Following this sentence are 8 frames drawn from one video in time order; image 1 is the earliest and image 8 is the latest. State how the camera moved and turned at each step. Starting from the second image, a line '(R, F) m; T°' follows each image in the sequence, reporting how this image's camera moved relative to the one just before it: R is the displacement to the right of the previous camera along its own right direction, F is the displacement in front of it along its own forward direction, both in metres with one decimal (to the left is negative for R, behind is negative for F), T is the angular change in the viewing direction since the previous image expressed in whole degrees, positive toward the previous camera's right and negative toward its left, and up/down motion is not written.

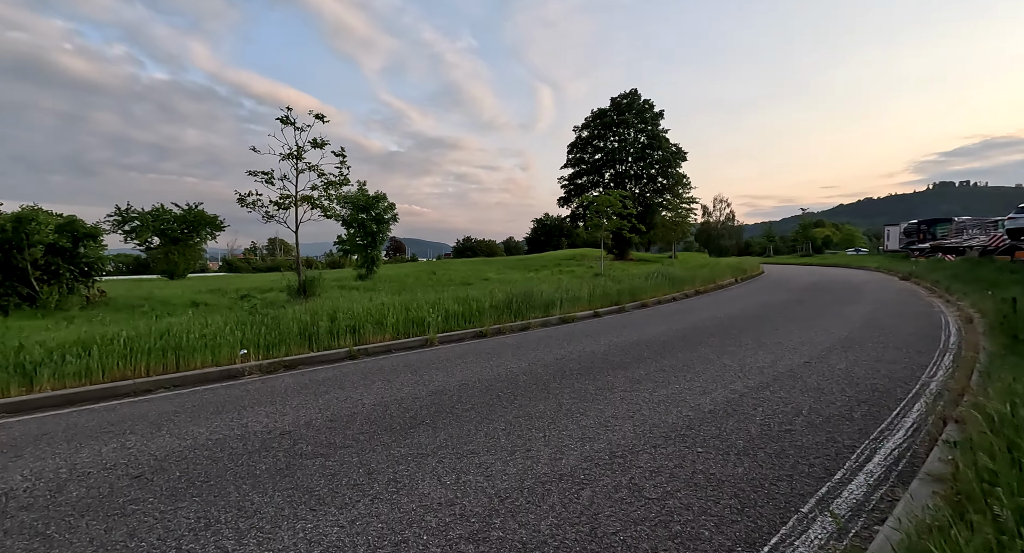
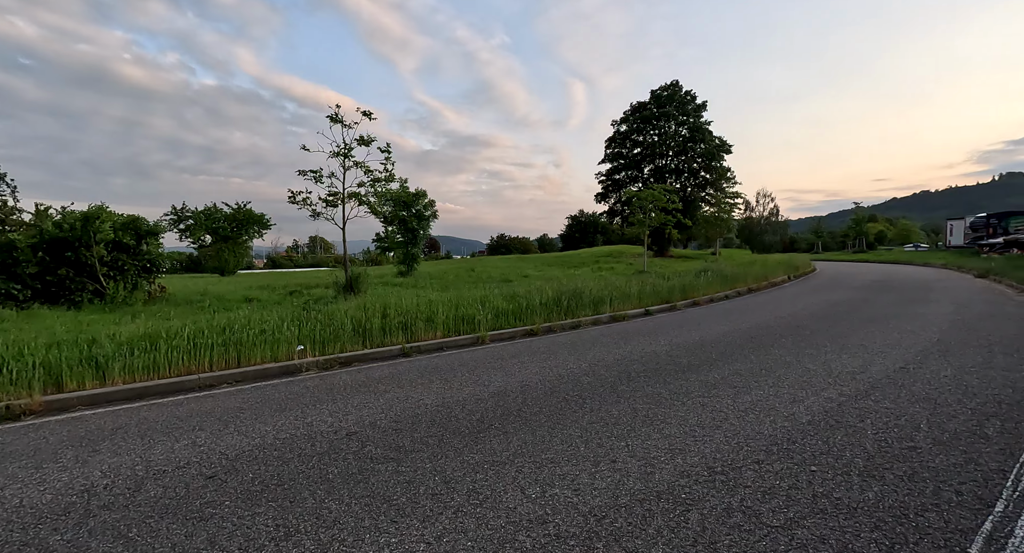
(-0.3, +0.3) m; -4°
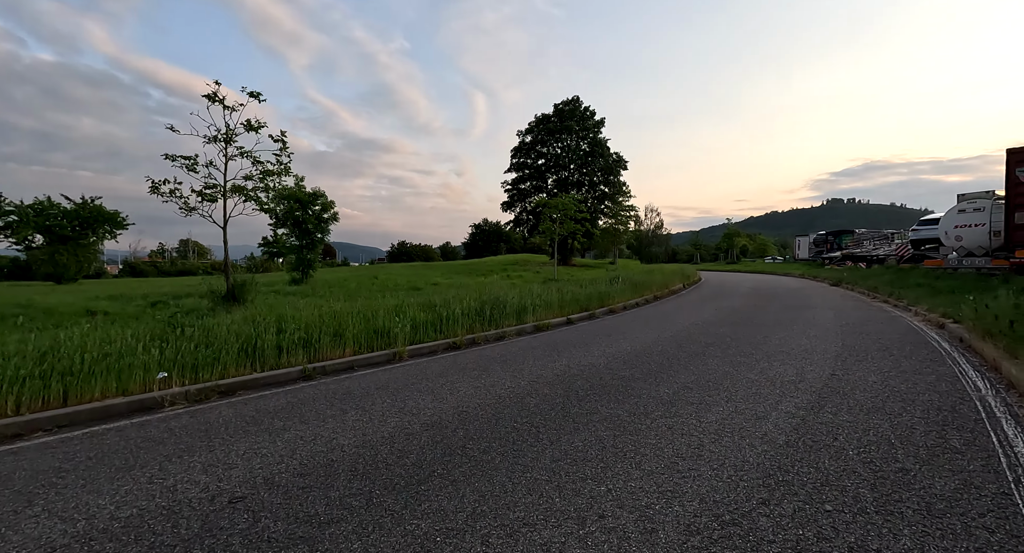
(-0.3, +0.9) m; +11°
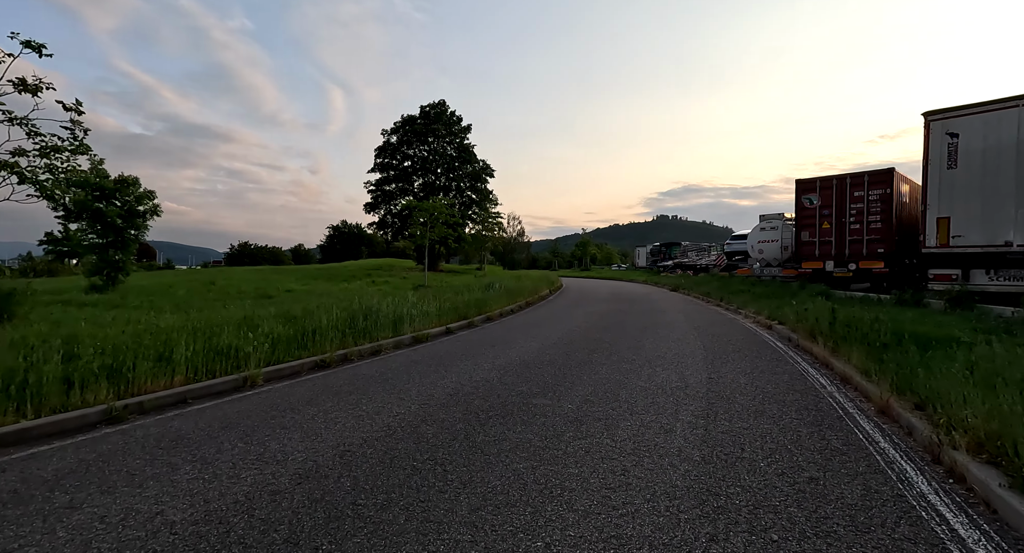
(-0.3, +0.6) m; +16°
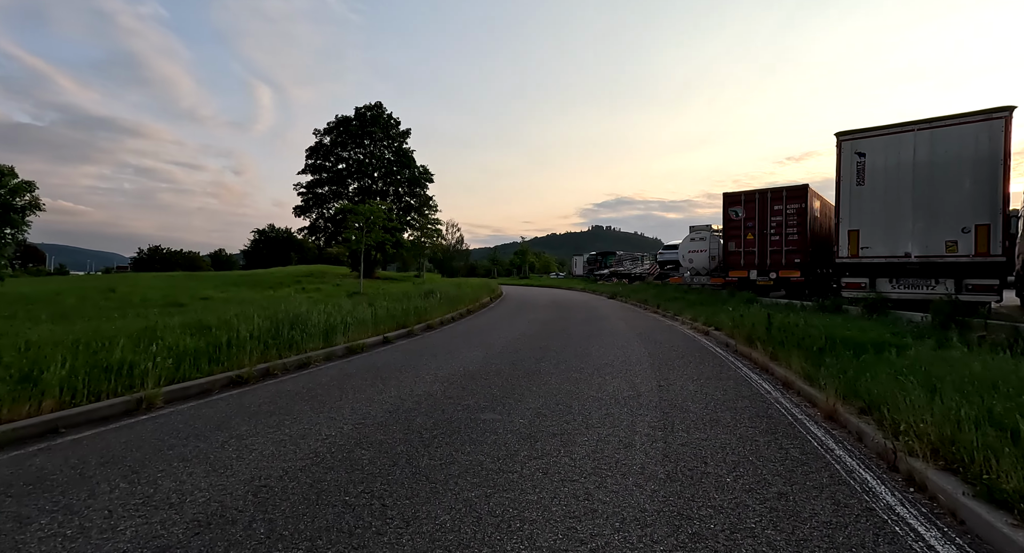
(-0.1, +0.4) m; +7°
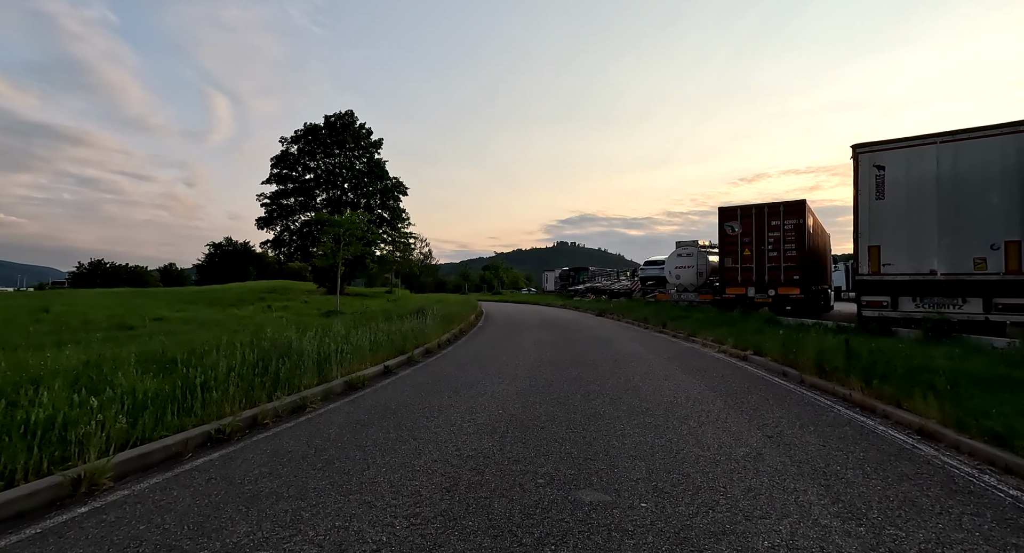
(-1.1, +1.5) m; +4°
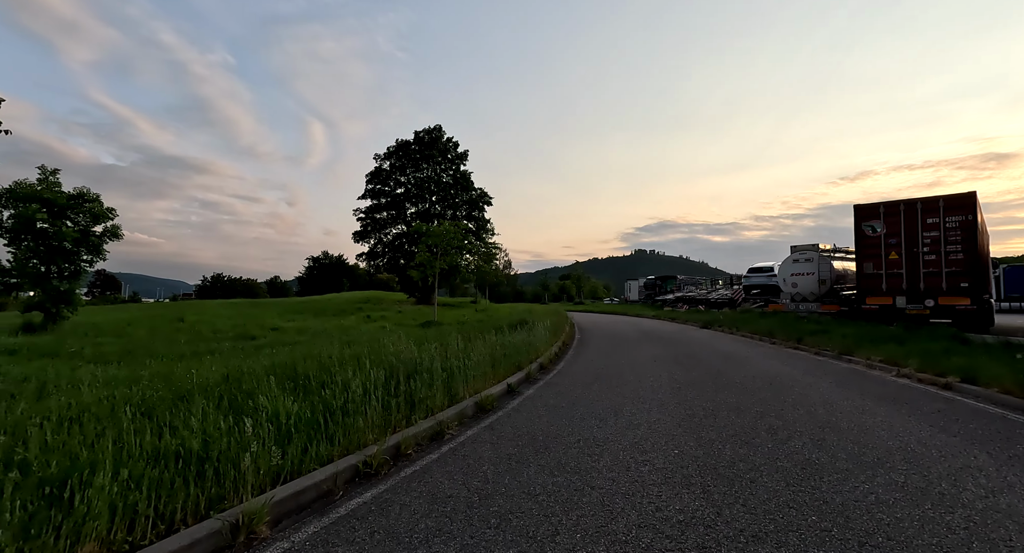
(-1.1, +1.0) m; -9°
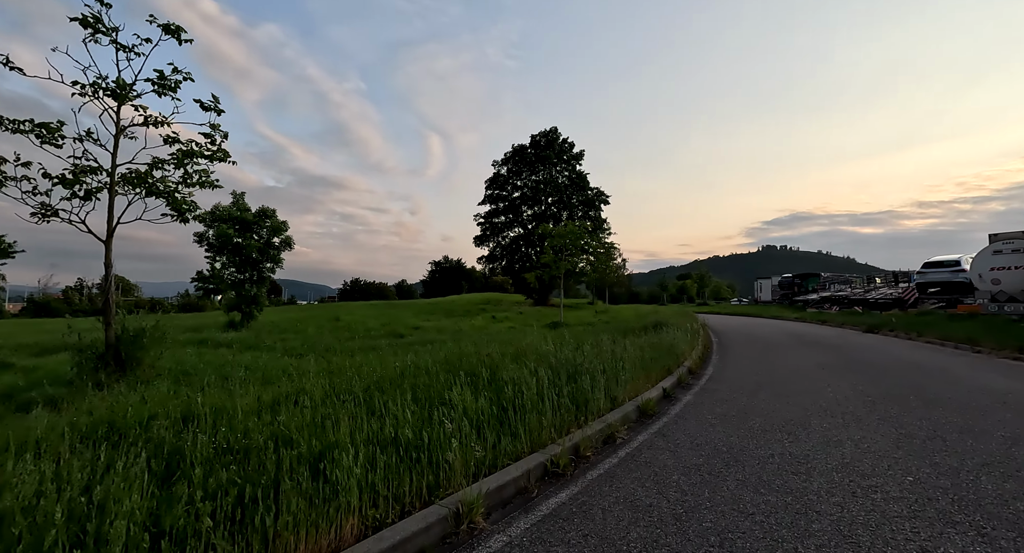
(-0.7, +0.2) m; -13°
